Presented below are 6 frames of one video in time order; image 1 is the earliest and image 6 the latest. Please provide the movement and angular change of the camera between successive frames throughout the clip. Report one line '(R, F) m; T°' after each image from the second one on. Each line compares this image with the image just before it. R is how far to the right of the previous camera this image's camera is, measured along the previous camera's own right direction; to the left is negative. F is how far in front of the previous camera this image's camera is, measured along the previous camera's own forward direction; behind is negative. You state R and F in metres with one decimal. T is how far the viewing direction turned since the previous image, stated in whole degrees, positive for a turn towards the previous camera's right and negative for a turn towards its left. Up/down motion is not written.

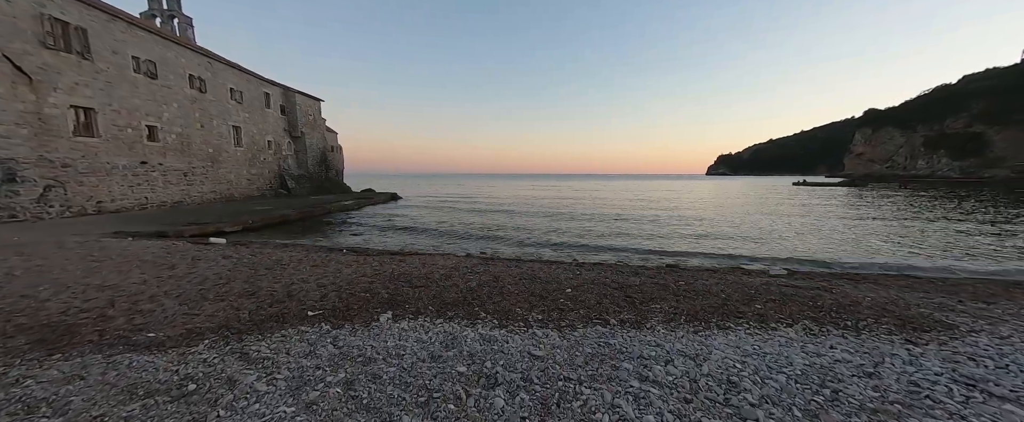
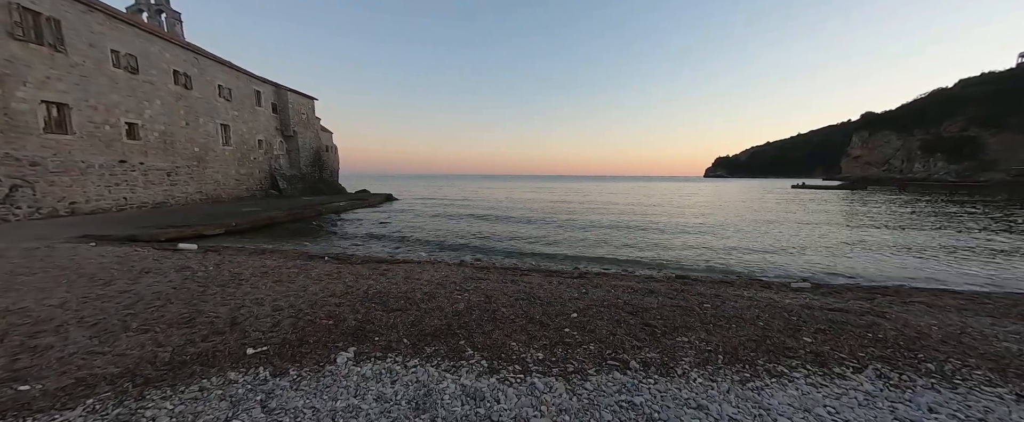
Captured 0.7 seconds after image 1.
(0.0, +0.7) m; 0°
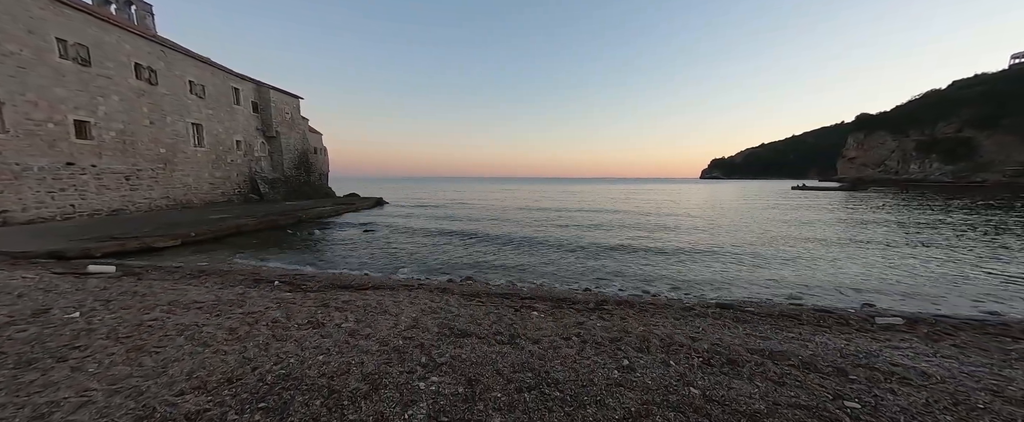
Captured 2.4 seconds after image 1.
(0.0, +1.6) m; +1°
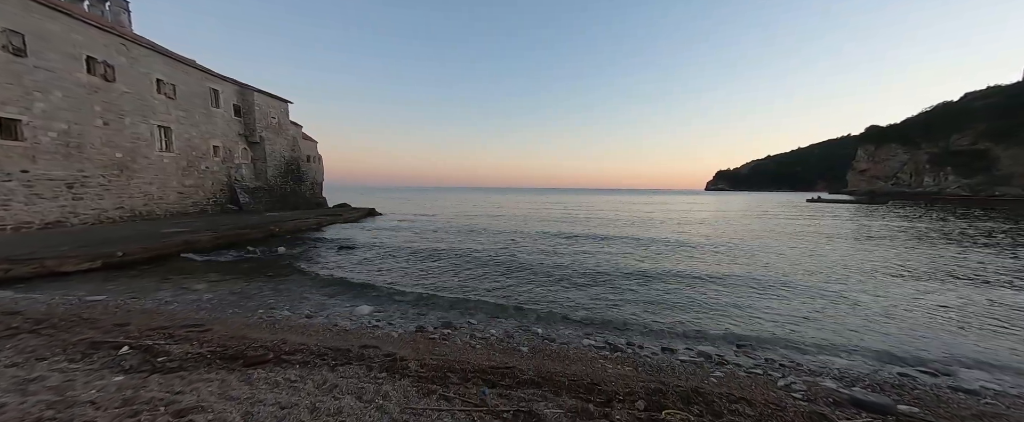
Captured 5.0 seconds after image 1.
(+0.2, +2.4) m; -1°
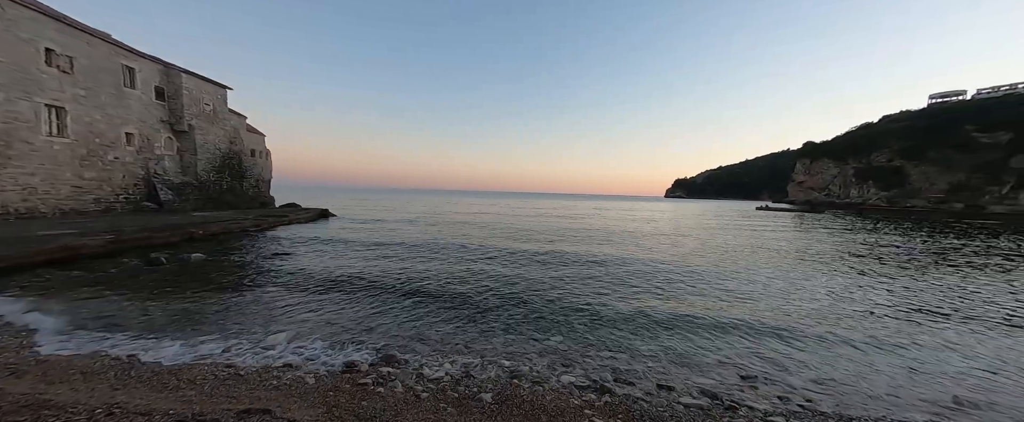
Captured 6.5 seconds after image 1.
(+0.1, +1.2) m; +6°
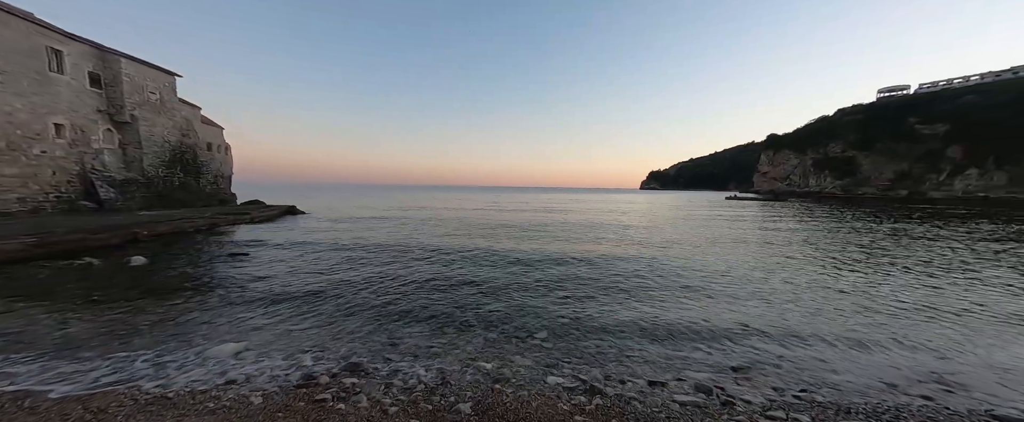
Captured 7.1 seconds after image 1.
(0.0, +0.5) m; +4°
